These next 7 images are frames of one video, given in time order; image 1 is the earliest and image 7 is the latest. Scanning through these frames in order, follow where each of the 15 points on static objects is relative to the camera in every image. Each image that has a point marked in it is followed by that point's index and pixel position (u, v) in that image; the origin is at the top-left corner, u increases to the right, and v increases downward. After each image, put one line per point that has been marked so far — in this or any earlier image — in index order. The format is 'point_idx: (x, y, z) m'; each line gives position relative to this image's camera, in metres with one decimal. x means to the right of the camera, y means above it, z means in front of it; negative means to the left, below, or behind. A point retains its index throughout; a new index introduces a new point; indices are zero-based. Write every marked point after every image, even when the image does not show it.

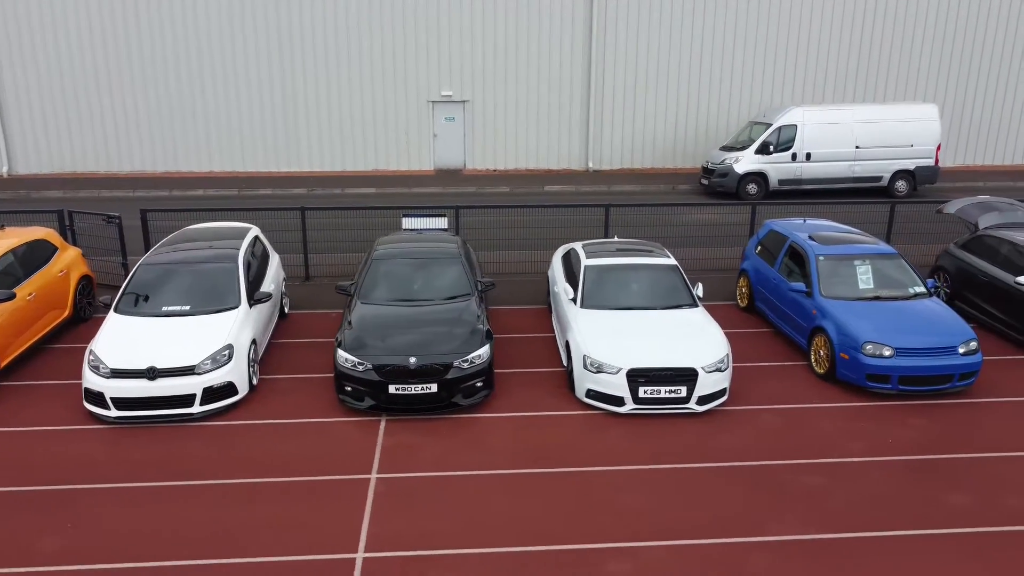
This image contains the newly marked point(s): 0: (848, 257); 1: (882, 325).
0: (+3.6, +0.3, +9.5) m
1: (+3.5, -0.4, +8.5) m
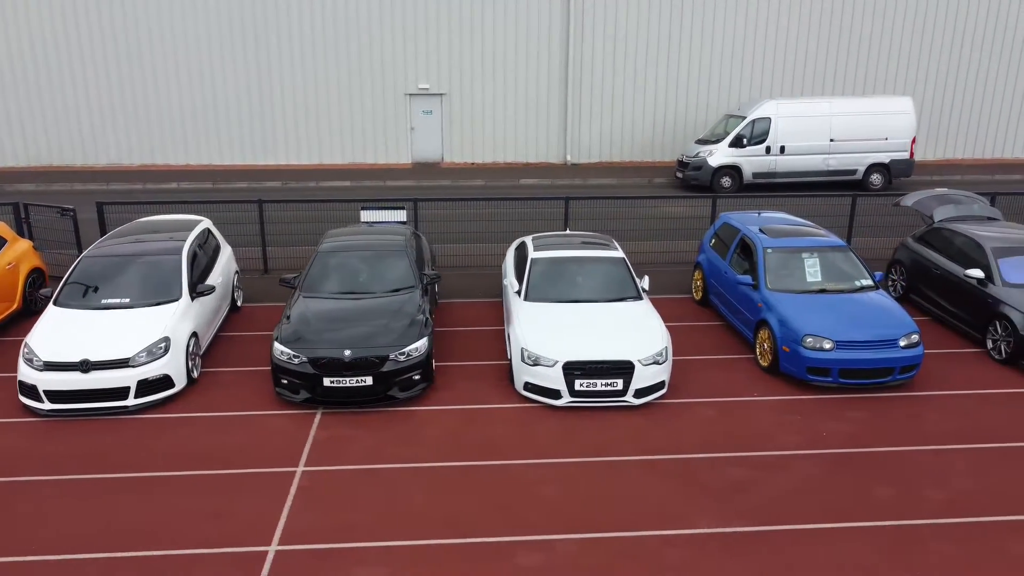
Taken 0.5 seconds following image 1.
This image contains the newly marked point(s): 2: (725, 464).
0: (+3.0, +0.4, +9.5) m
1: (+3.0, -0.3, +8.4) m
2: (+1.6, -1.4, +6.9) m
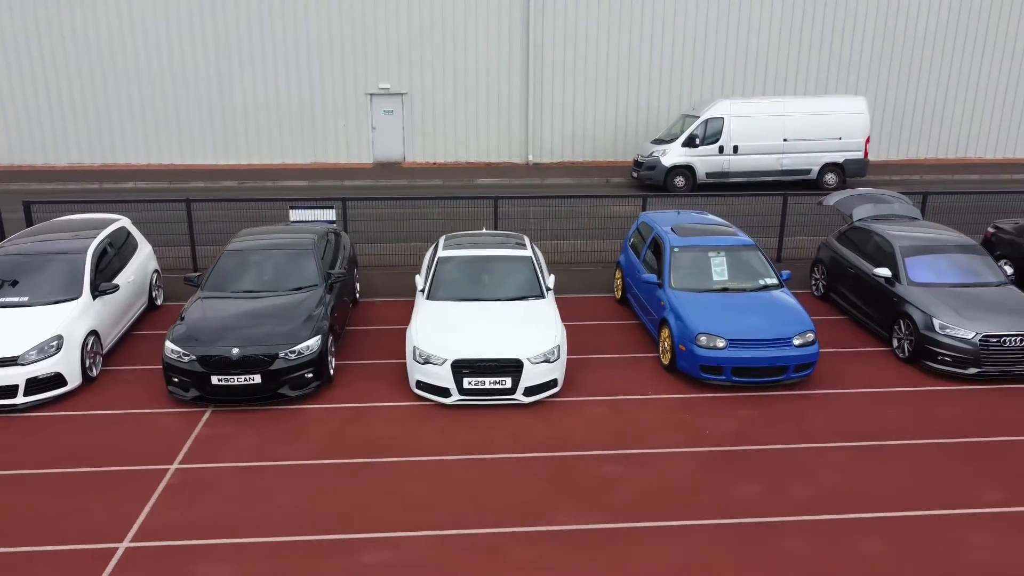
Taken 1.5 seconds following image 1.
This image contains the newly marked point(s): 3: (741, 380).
0: (+2.0, +0.4, +9.5) m
1: (+2.0, -0.3, +8.5) m
2: (+0.7, -1.4, +7.0) m
3: (+2.1, -0.8, +8.2) m
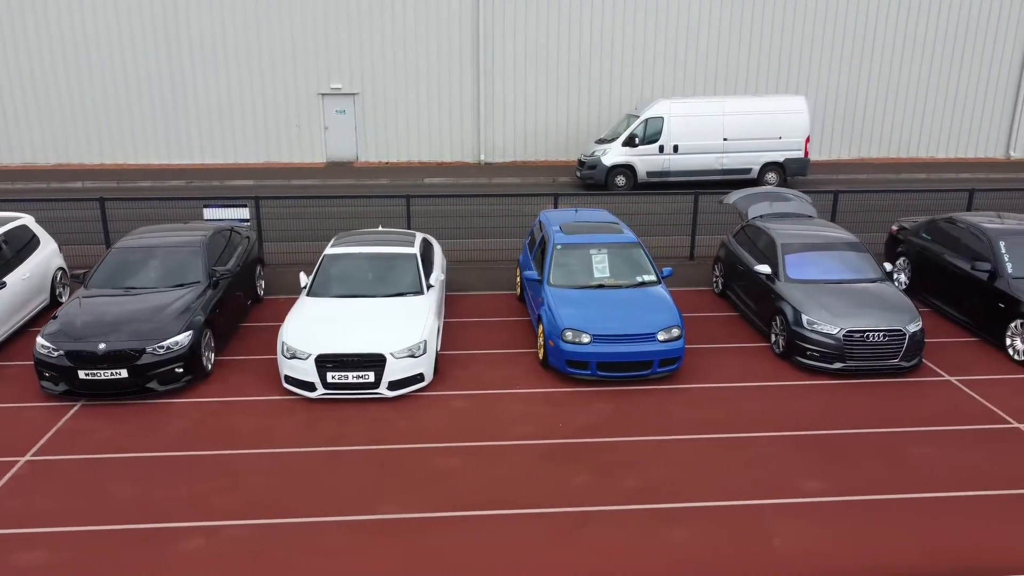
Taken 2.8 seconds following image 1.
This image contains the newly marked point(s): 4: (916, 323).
0: (+0.8, +0.4, +9.7) m
1: (+0.8, -0.2, +8.6) m
2: (-0.6, -1.3, +7.1) m
3: (+0.9, -0.8, +8.4) m
4: (+3.9, -0.3, +8.7) m
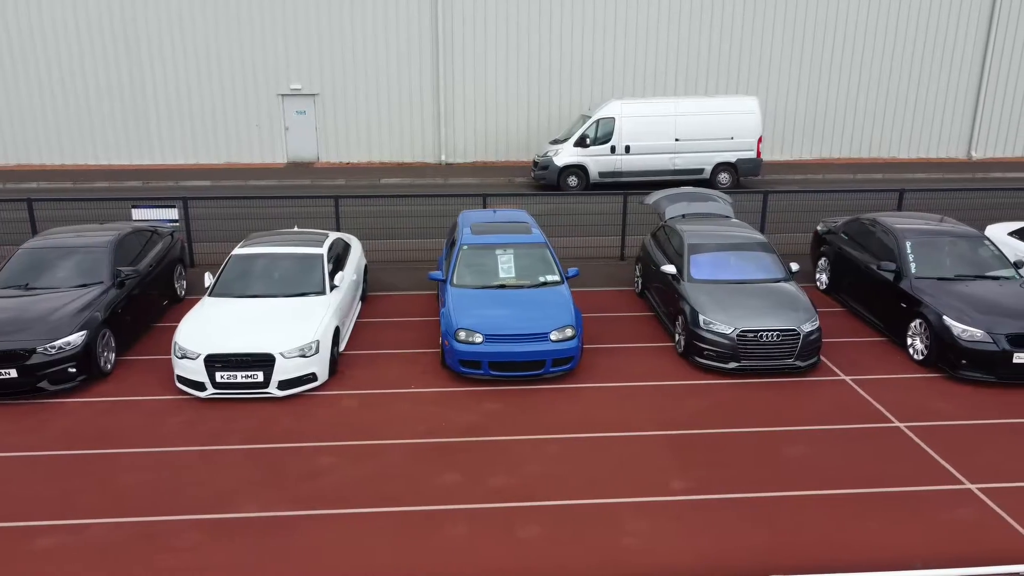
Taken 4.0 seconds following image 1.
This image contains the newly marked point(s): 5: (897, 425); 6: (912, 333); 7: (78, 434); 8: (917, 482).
0: (-0.2, +0.4, +9.7) m
1: (-0.2, -0.2, +8.6) m
2: (-1.6, -1.3, +7.2) m
3: (-0.1, -0.8, +8.4) m
4: (+2.9, -0.3, +8.7) m
5: (+3.3, -1.2, +7.6) m
6: (+4.1, -0.5, +9.3) m
7: (-3.7, -1.2, +7.5) m
8: (+3.0, -1.5, +6.7) m
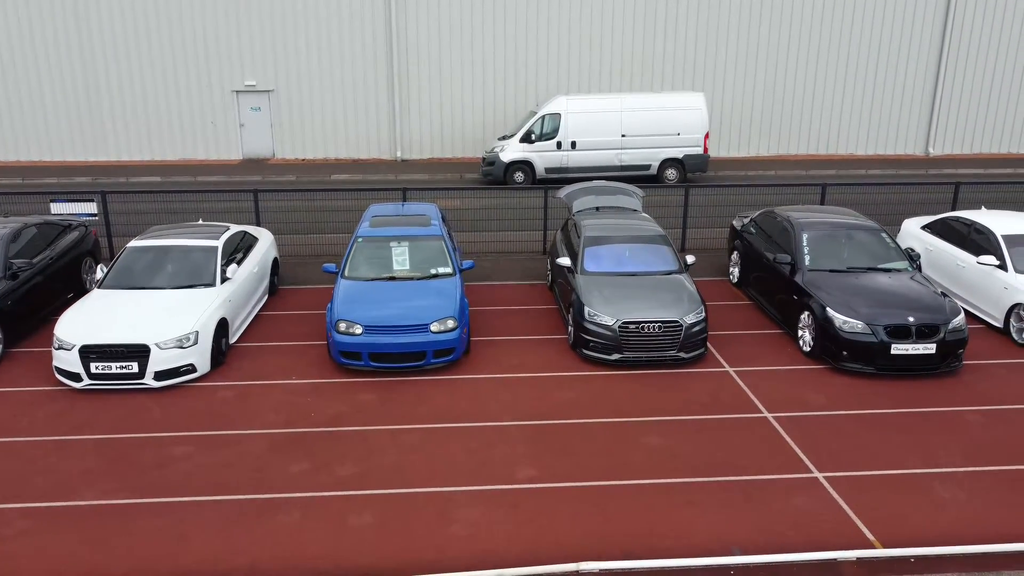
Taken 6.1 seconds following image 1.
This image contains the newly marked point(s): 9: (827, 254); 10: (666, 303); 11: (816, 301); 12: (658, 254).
0: (-1.3, +0.5, +9.7) m
1: (-1.4, -0.2, +8.7) m
2: (-2.7, -1.2, +7.2) m
3: (-1.2, -0.7, +8.4) m
4: (+1.8, -0.3, +8.8) m
5: (+2.2, -1.1, +7.7) m
6: (+3.0, -0.4, +9.3) m
7: (-4.8, -1.2, +7.5) m
8: (+1.9, -1.4, +6.7) m
9: (+3.5, +0.4, +9.8) m
10: (+1.5, -0.2, +8.9) m
11: (+3.1, -0.1, +9.0) m
12: (+1.6, +0.4, +9.9) m
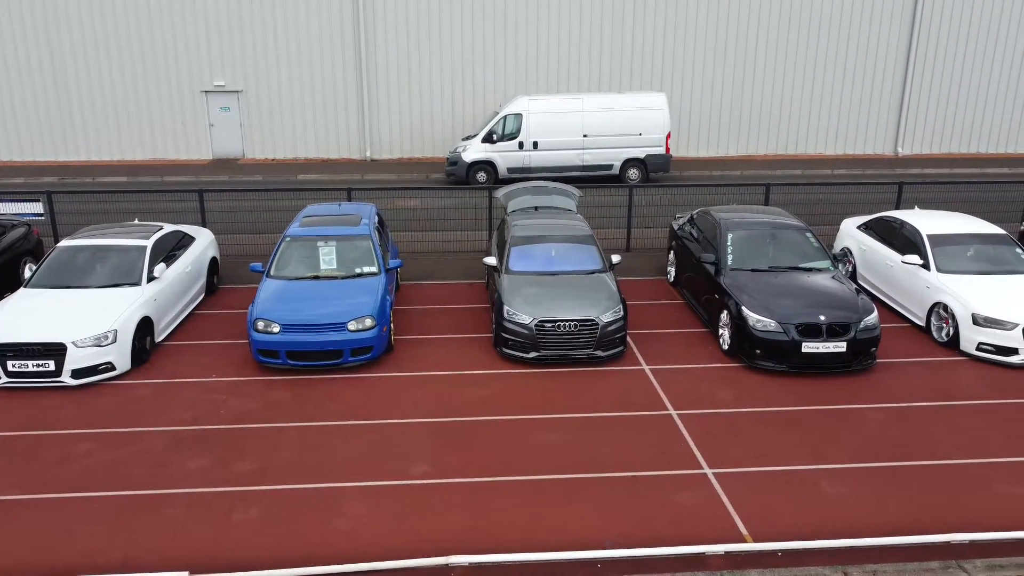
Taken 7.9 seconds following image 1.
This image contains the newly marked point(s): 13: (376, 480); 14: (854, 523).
0: (-2.1, +0.5, +9.8) m
1: (-2.2, -0.1, +8.8) m
2: (-3.5, -1.2, +7.3) m
3: (-2.0, -0.7, +8.5) m
4: (+1.0, -0.2, +8.9) m
5: (+1.4, -1.1, +7.8) m
6: (+2.2, -0.4, +9.4) m
7: (-5.6, -1.1, +7.6) m
8: (+1.1, -1.4, +6.8) m
9: (+2.7, +0.4, +9.9) m
10: (+0.7, -0.1, +9.0) m
11: (+2.3, -0.1, +9.1) m
12: (+0.8, +0.4, +10.0) m
13: (-1.0, -1.4, +6.6) m
14: (+2.3, -1.6, +6.1) m
